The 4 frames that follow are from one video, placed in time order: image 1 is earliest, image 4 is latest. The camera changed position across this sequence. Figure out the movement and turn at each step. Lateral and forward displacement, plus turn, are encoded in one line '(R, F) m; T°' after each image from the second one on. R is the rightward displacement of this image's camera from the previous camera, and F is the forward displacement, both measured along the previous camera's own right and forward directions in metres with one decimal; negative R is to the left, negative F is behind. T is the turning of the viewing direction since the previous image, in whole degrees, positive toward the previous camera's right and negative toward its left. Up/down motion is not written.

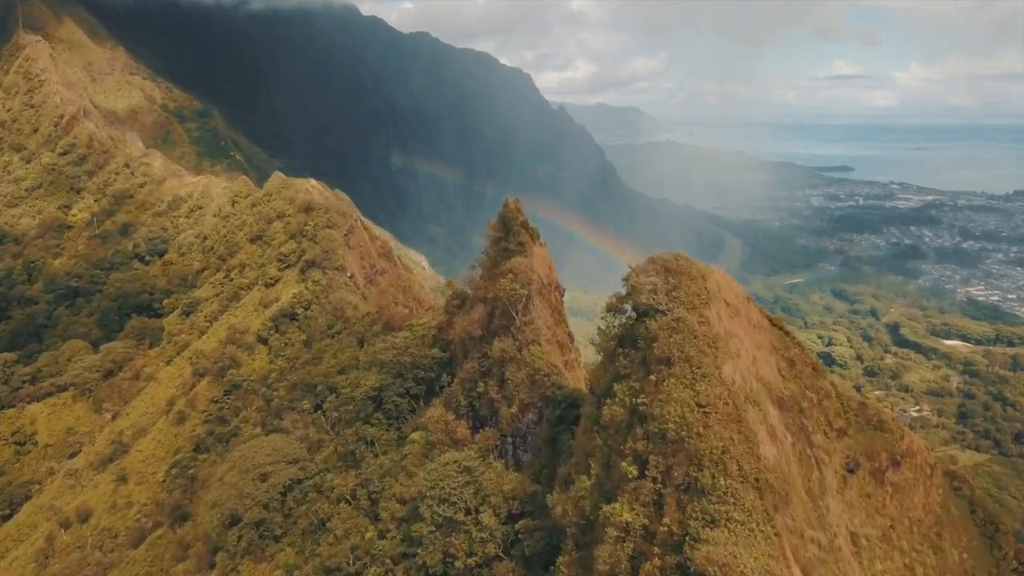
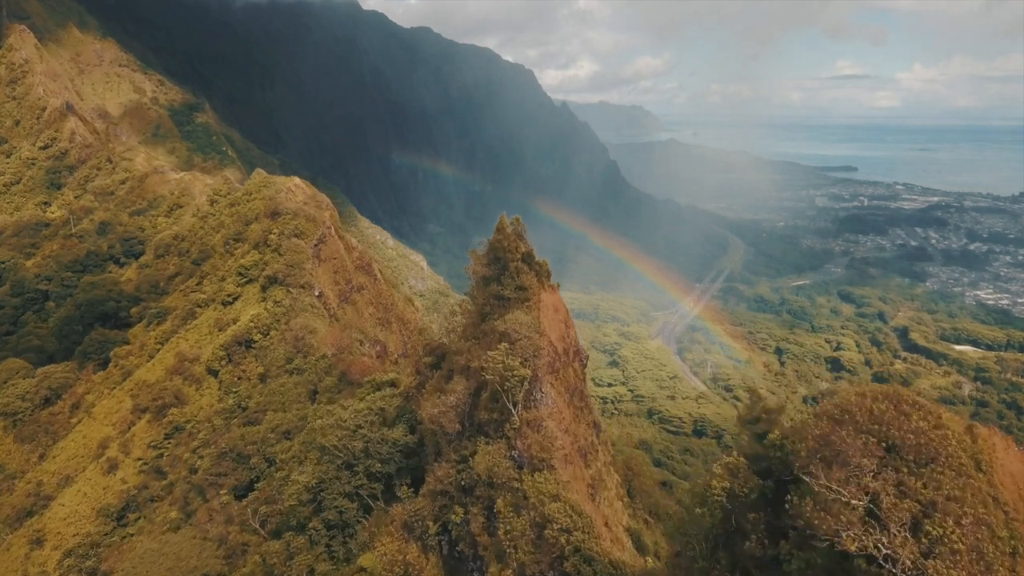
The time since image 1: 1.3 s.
(+0.1, +4.3) m; 0°
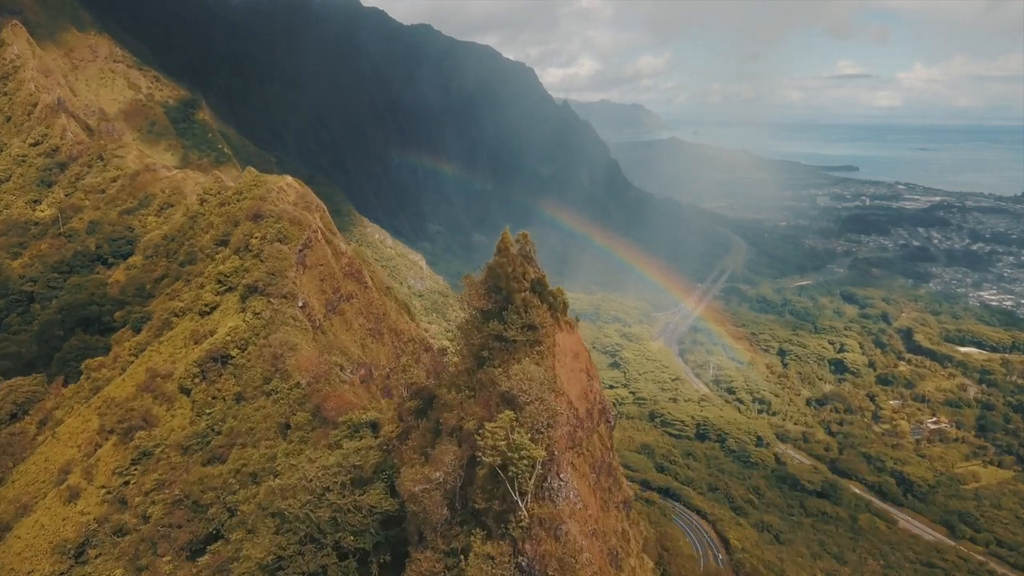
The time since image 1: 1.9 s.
(-0.1, +2.0) m; 0°
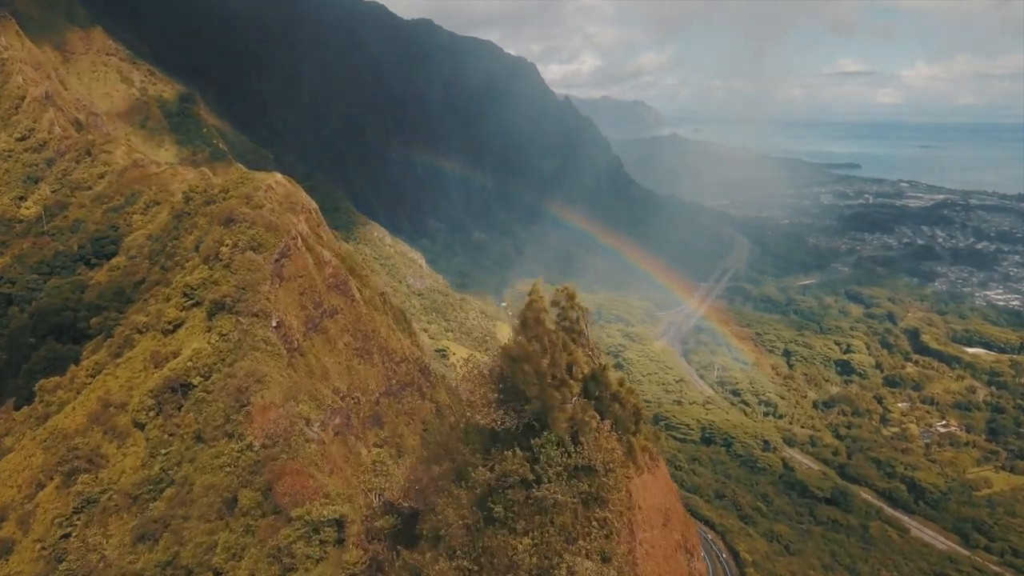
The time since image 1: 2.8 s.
(-0.2, +2.9) m; 0°
